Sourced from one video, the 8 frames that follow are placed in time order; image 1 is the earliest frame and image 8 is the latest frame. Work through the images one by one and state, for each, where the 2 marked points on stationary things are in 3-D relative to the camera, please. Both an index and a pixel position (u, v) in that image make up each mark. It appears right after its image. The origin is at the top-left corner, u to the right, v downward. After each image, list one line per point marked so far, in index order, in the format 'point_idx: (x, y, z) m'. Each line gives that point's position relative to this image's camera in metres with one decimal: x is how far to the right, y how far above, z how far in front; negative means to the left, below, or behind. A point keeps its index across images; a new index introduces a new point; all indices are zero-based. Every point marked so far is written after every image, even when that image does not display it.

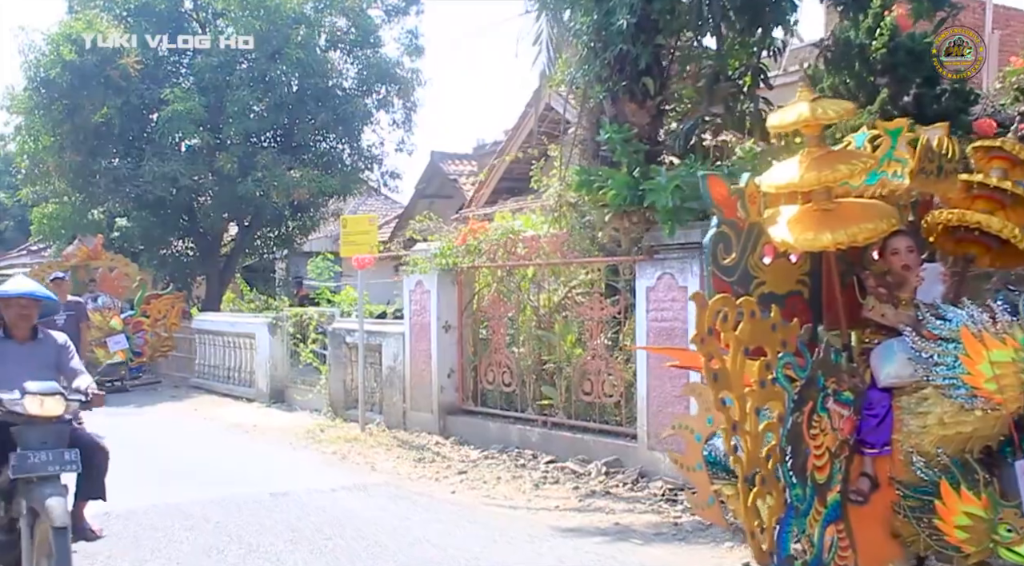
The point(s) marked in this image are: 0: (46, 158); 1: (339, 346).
0: (-8.7, +2.4, +18.7) m
1: (-1.9, -0.7, +11.1) m
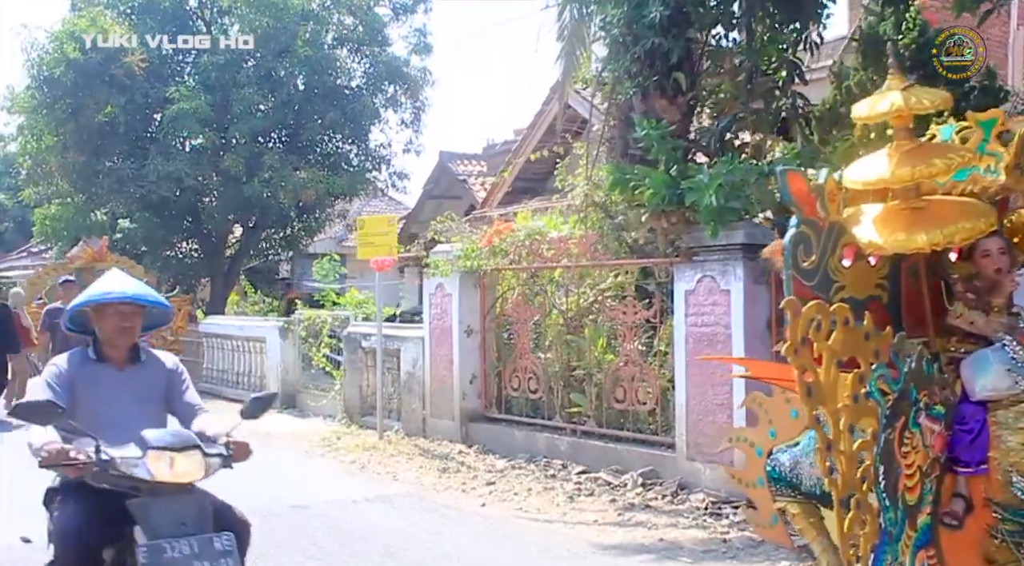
0: (-8.5, +2.3, +18.4) m
1: (-1.7, -0.7, +10.8) m
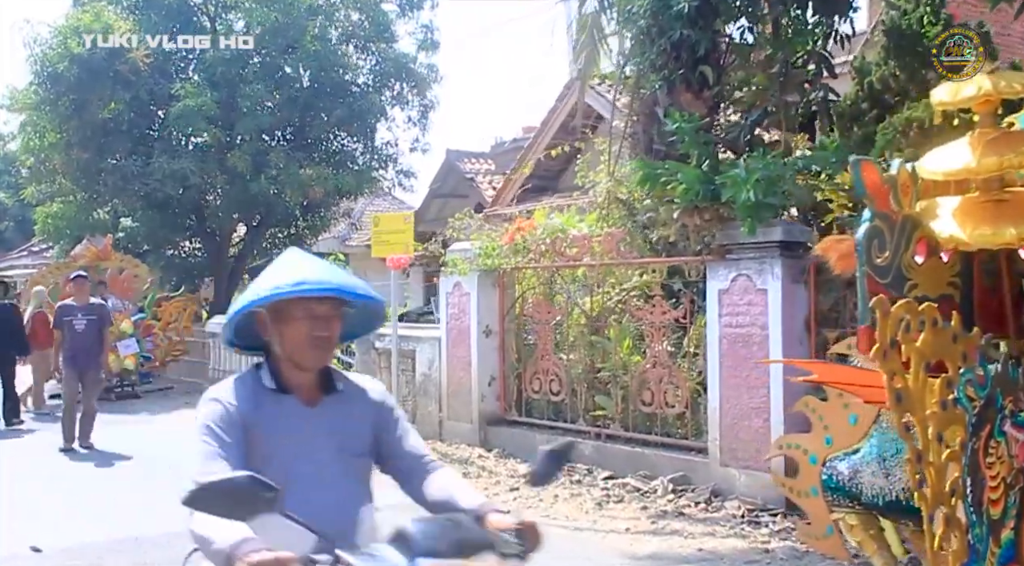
0: (-8.3, +2.3, +18.1) m
1: (-1.5, -0.7, +10.5) m
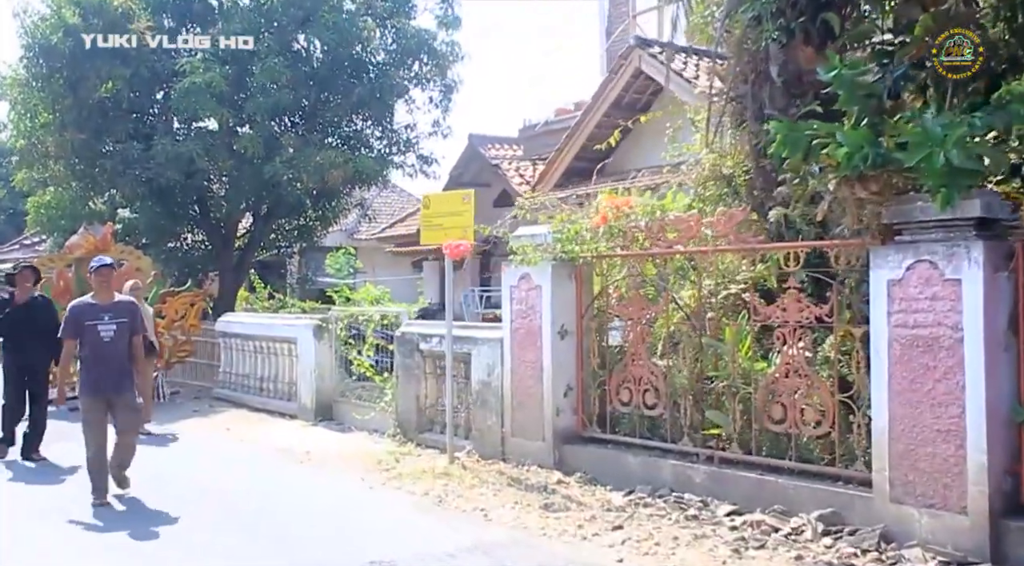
0: (-7.7, +2.4, +16.6) m
1: (-0.9, -0.6, +9.1) m
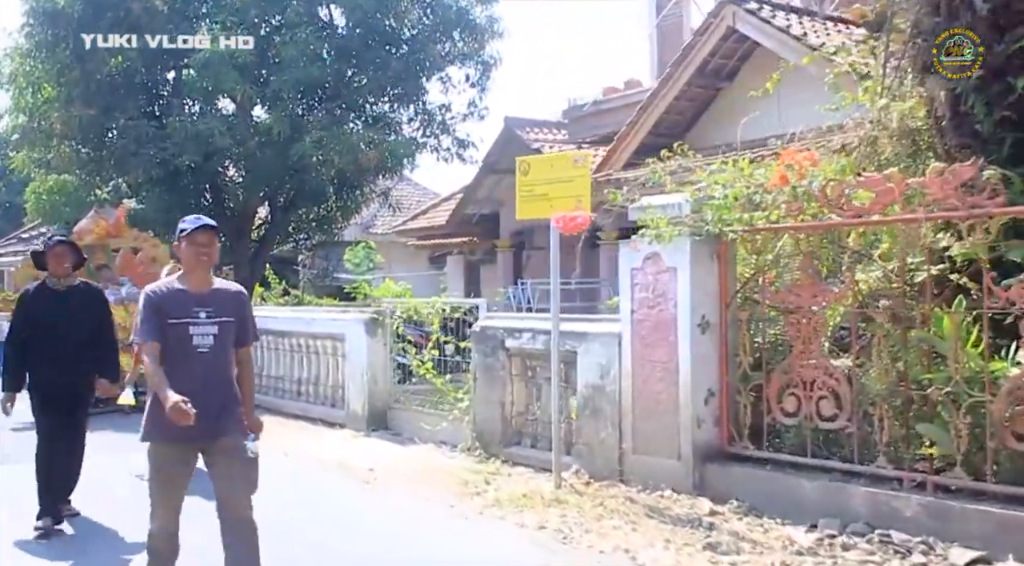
0: (-7.0, +2.5, +15.1) m
1: (-0.1, -0.5, +7.6) m
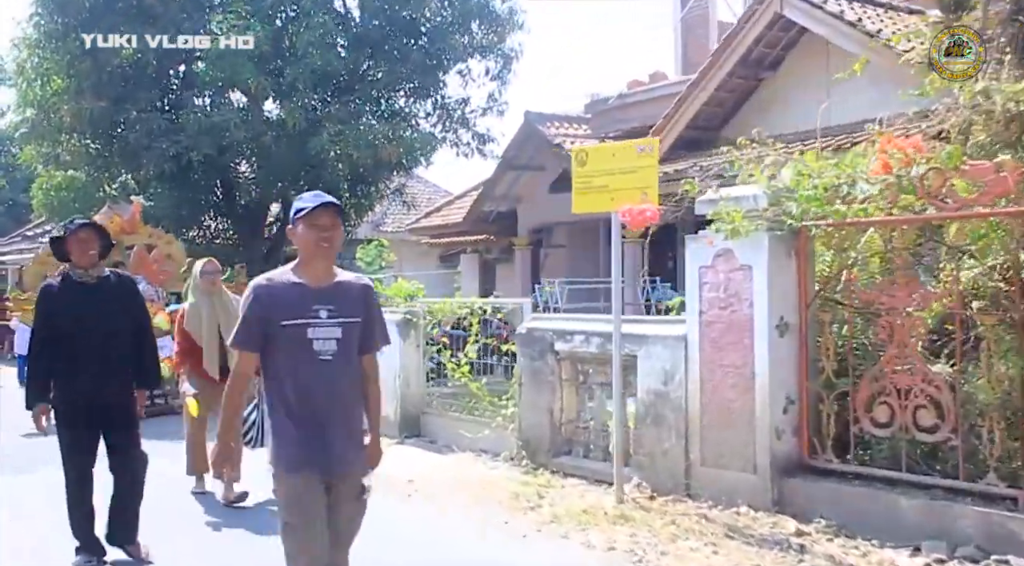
0: (-6.6, +2.6, +14.6) m
1: (+0.2, -0.5, +7.1) m
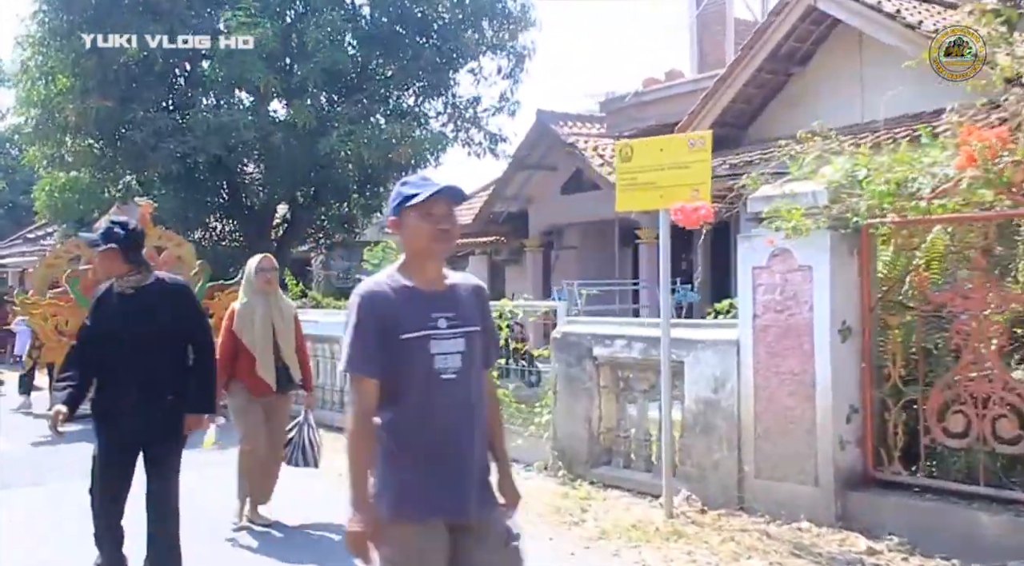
0: (-6.4, +2.5, +14.3) m
1: (+0.5, -0.5, +6.8) m
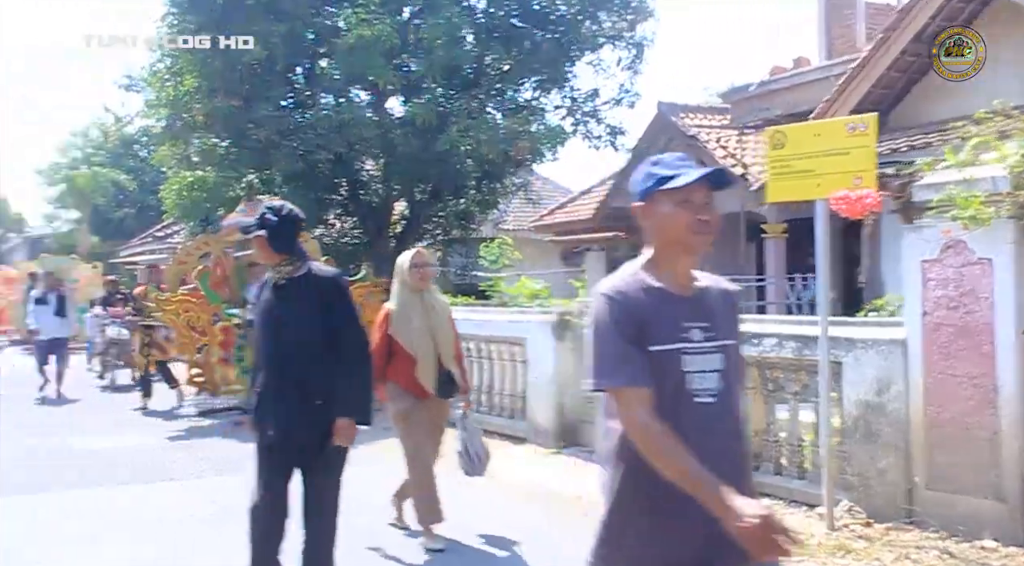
0: (-4.7, +2.6, +14.6) m
1: (+1.4, -0.5, +6.4) m
